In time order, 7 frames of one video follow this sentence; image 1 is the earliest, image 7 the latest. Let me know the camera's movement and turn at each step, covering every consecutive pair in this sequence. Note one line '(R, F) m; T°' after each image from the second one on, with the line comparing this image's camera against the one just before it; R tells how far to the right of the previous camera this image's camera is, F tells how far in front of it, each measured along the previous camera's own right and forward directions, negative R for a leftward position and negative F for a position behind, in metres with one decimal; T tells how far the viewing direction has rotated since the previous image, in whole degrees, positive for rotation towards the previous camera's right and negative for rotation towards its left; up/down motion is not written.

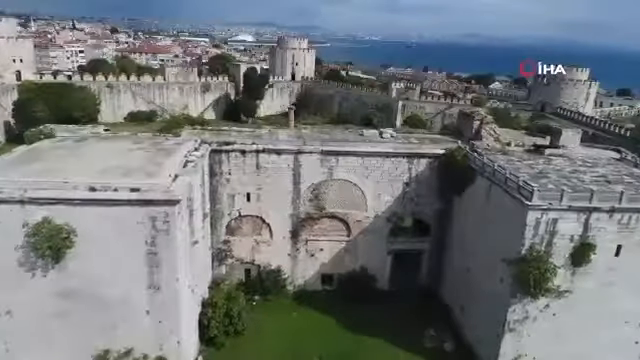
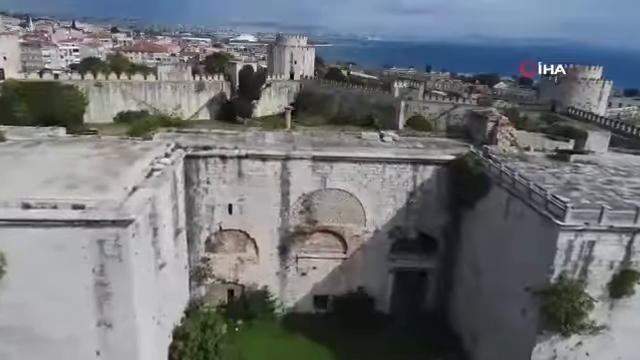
(+0.3, +2.1) m; 0°
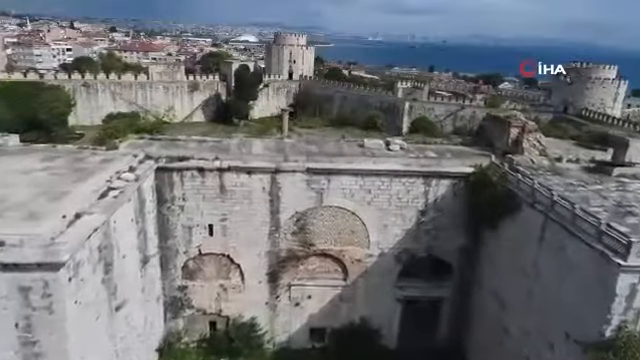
(+0.1, +2.2) m; 0°
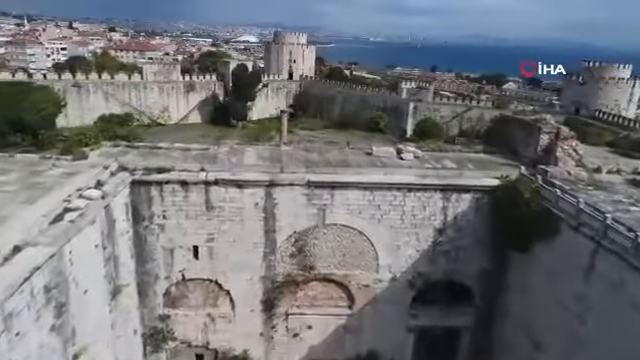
(0.0, +1.8) m; 0°
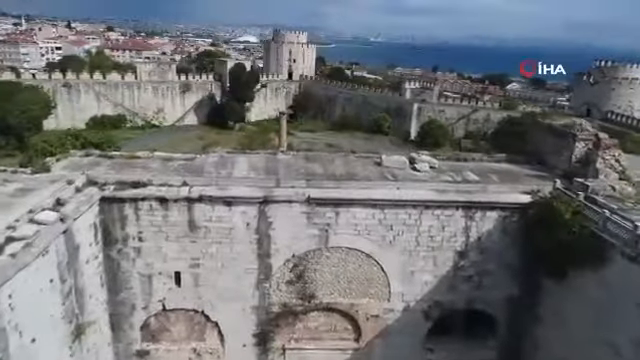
(0.0, +1.6) m; 0°
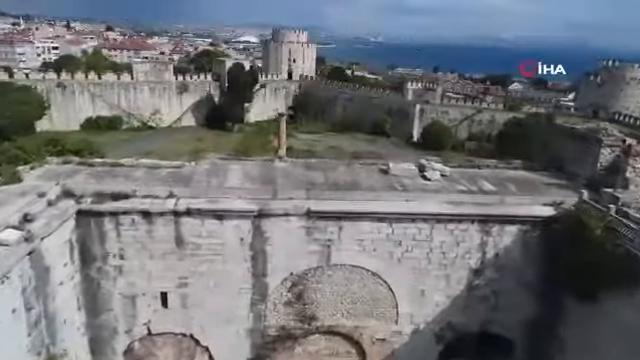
(0.0, +0.9) m; 0°
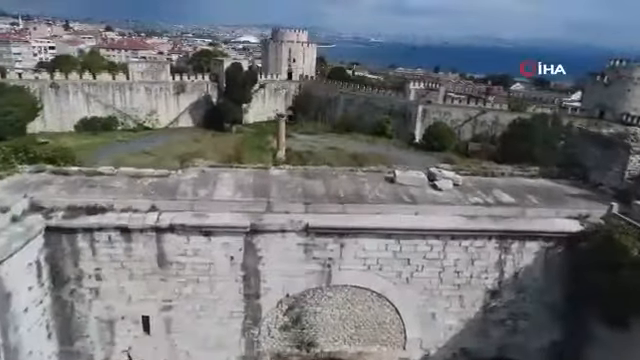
(0.0, +0.9) m; 0°
